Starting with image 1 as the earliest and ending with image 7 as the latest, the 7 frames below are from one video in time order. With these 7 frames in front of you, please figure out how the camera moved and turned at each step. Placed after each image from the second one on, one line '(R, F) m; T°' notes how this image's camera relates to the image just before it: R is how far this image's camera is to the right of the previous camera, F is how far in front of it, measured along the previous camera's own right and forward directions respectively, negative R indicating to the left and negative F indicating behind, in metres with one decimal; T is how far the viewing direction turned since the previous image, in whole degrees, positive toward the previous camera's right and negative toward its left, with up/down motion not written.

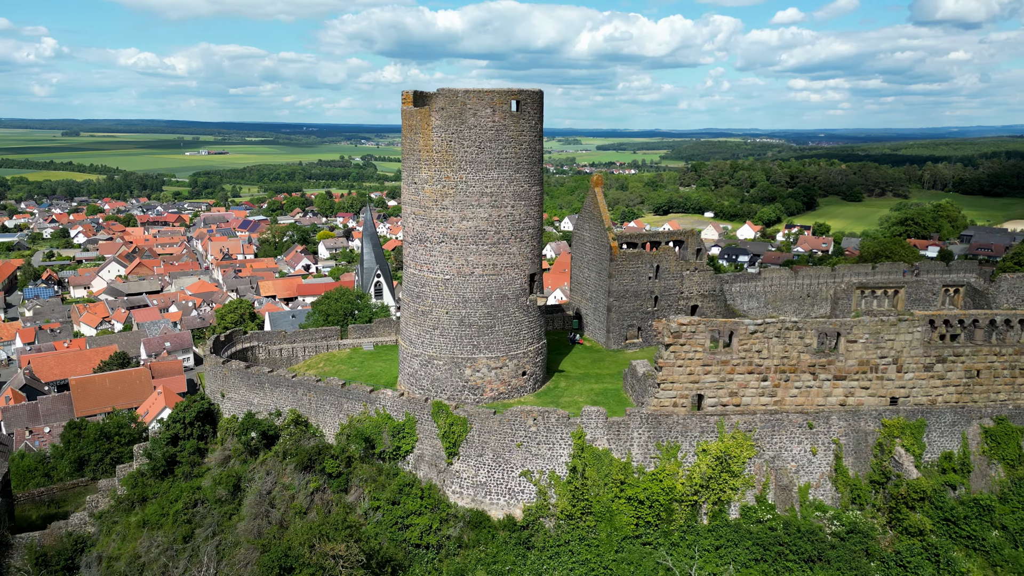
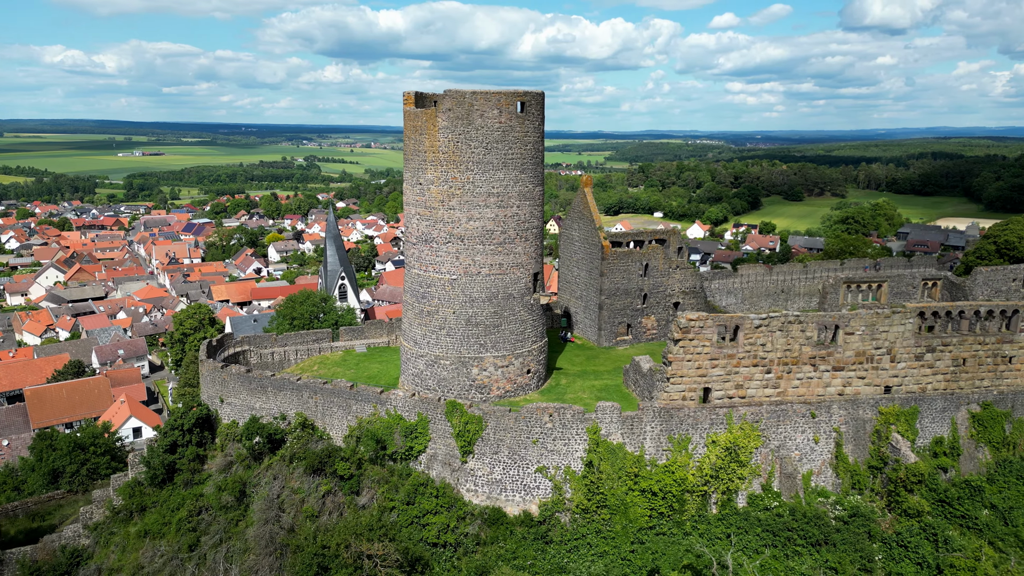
(-1.3, -0.1) m; +4°
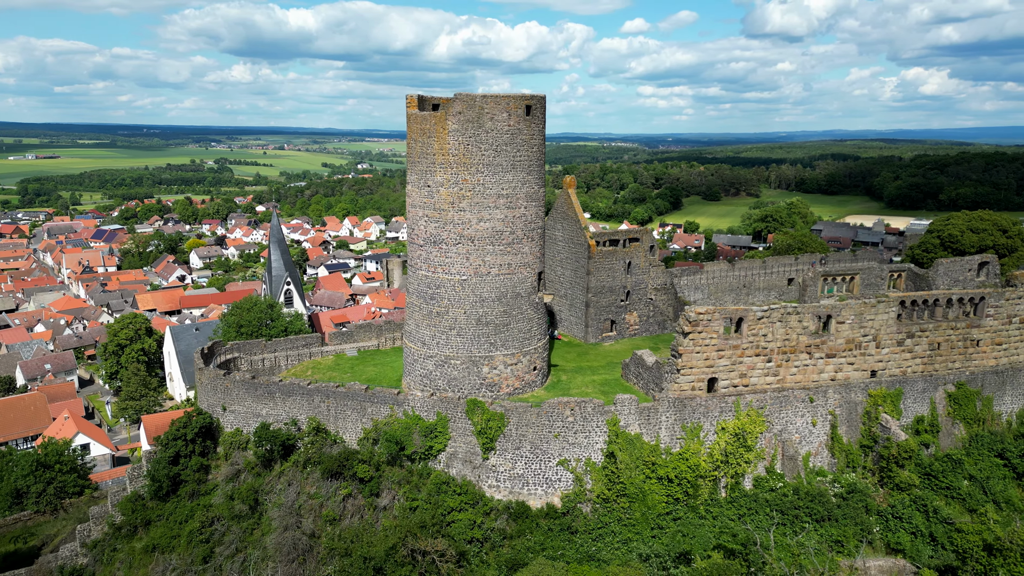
(-2.0, -0.3) m; +6°
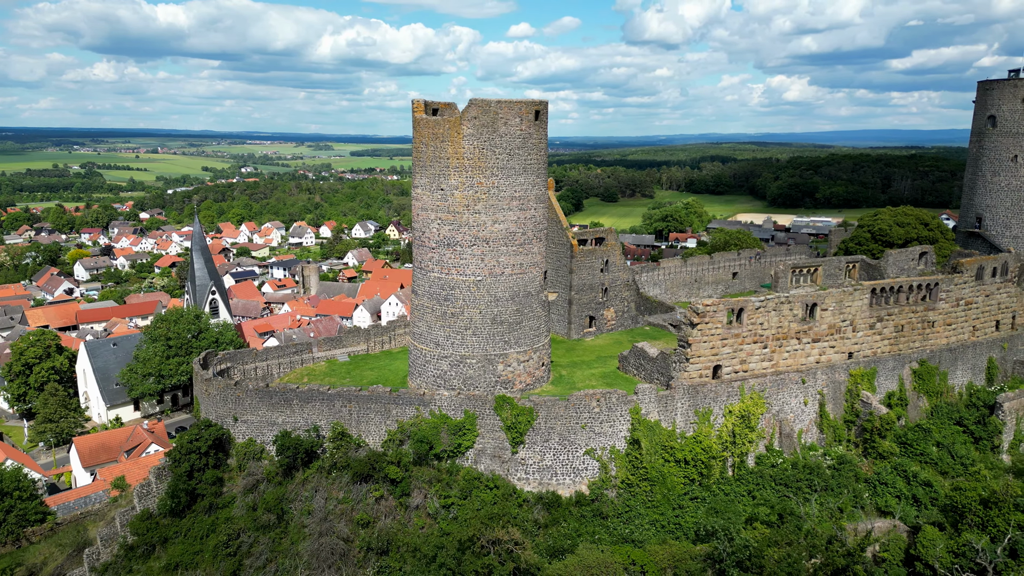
(-2.8, -0.4) m; +8°
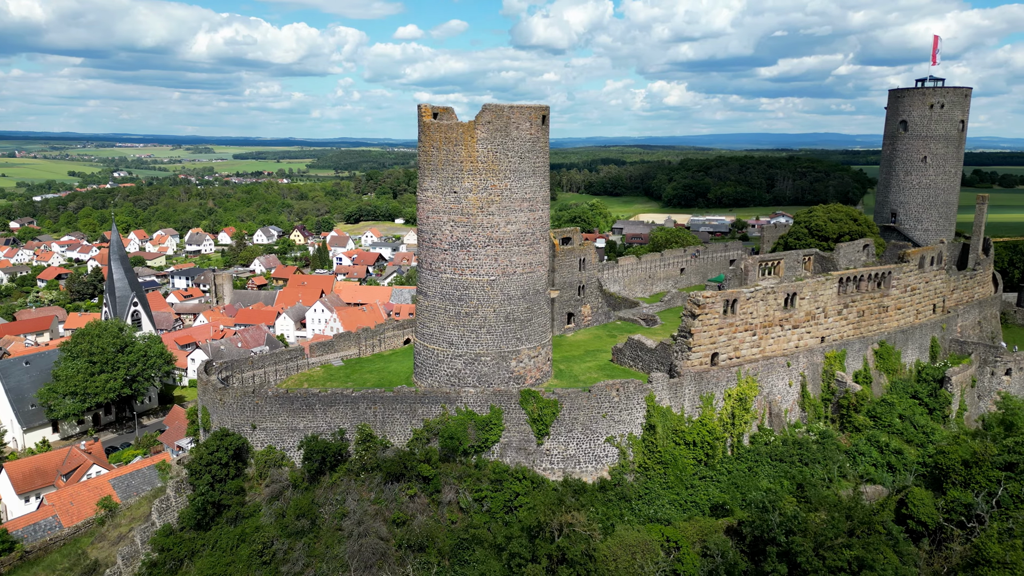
(-2.8, -0.4) m; +8°
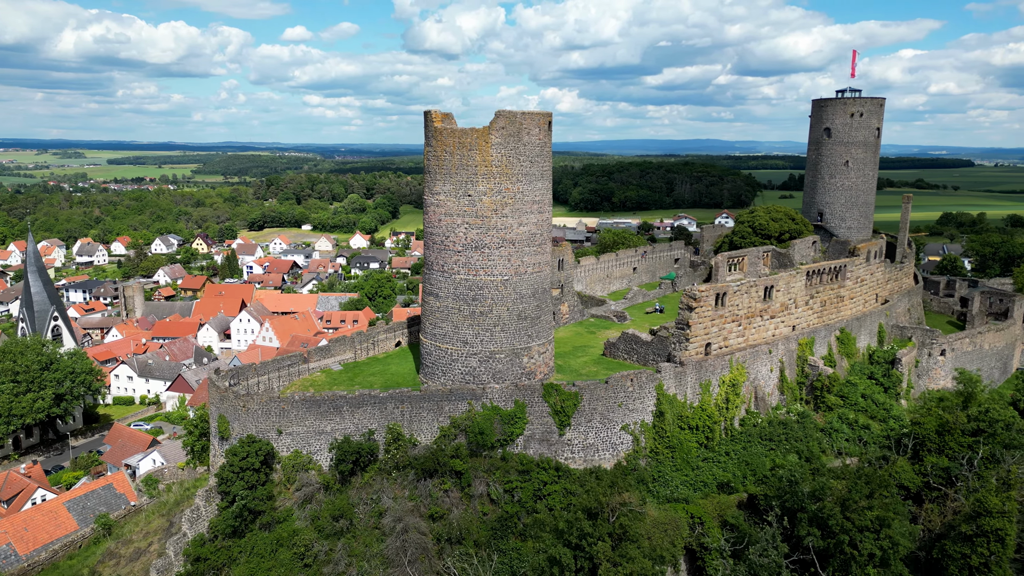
(-2.8, -0.5) m; +8°
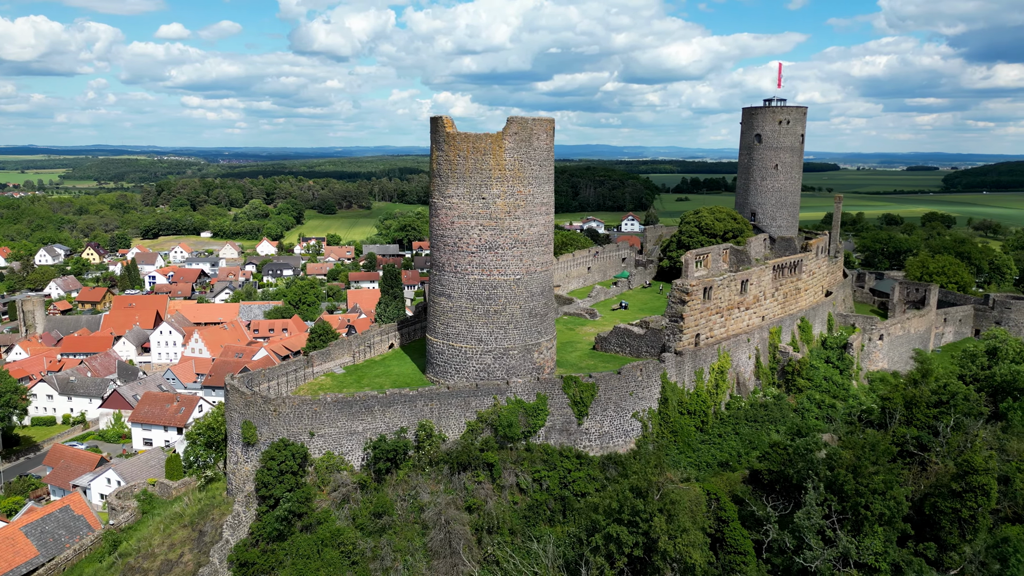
(-2.9, -0.6) m; +8°
